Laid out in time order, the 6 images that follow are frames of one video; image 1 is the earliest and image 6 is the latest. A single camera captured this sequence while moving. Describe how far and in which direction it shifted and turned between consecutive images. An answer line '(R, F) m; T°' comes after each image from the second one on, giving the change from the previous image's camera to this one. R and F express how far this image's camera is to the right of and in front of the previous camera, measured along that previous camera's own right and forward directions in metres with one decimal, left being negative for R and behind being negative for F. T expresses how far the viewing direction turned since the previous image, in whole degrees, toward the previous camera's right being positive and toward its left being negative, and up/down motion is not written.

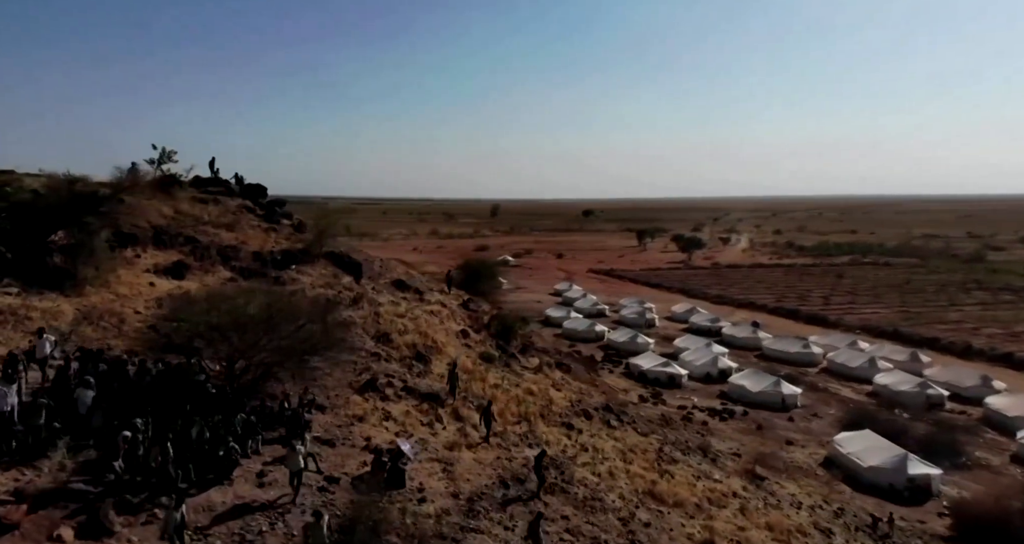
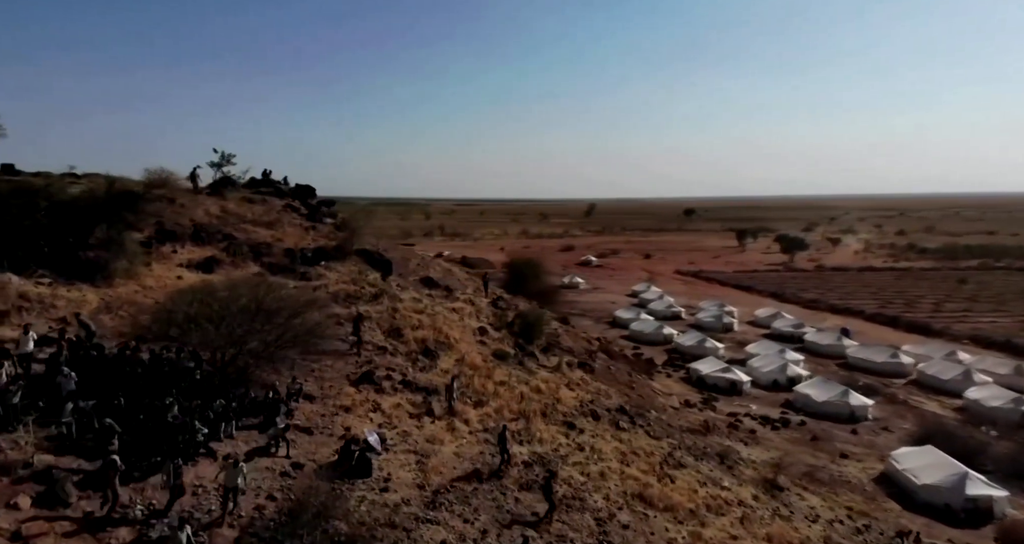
(+3.4, -0.2) m; -8°
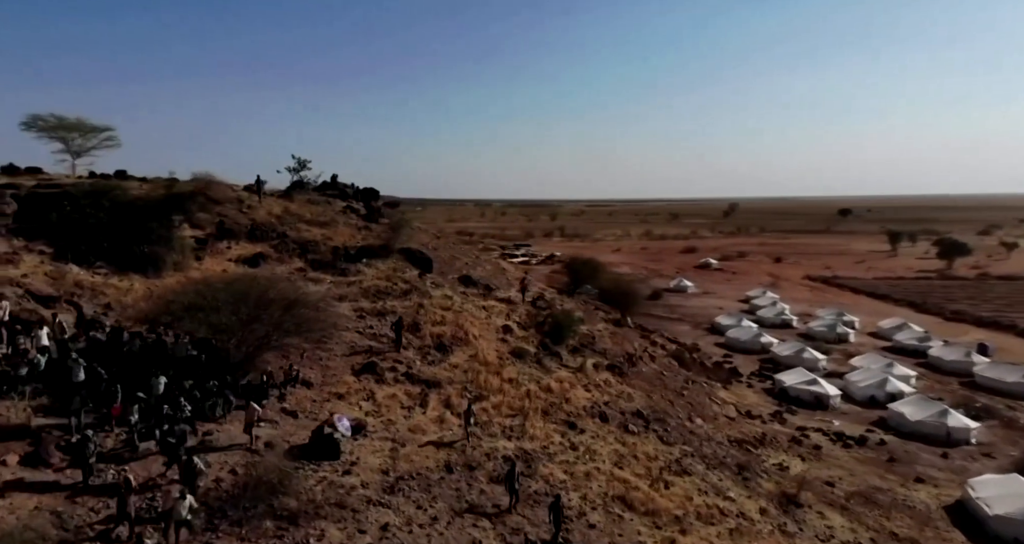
(+4.8, -0.3) m; -11°
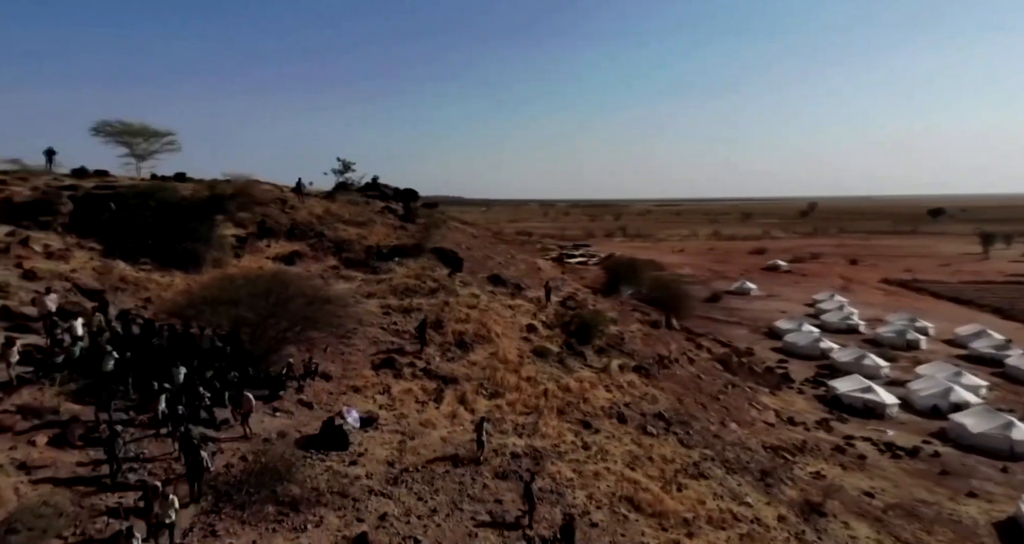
(+2.0, -0.3) m; -6°
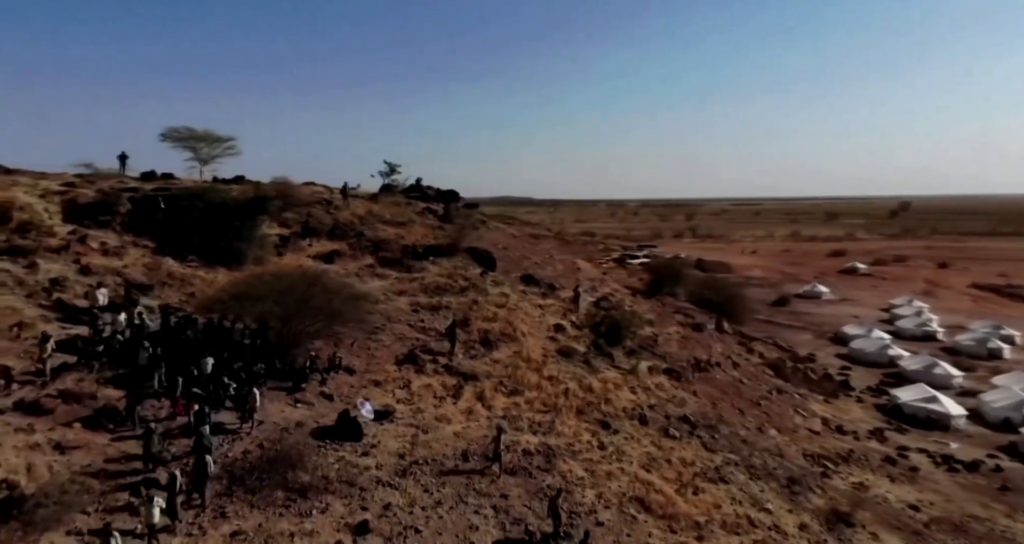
(+2.1, -0.3) m; -6°
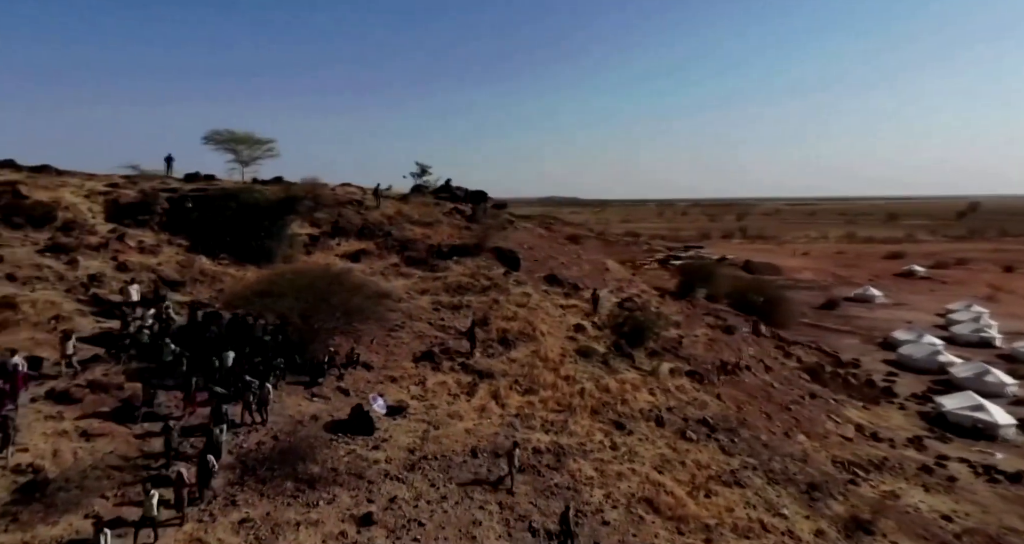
(+1.3, -0.2) m; -4°
